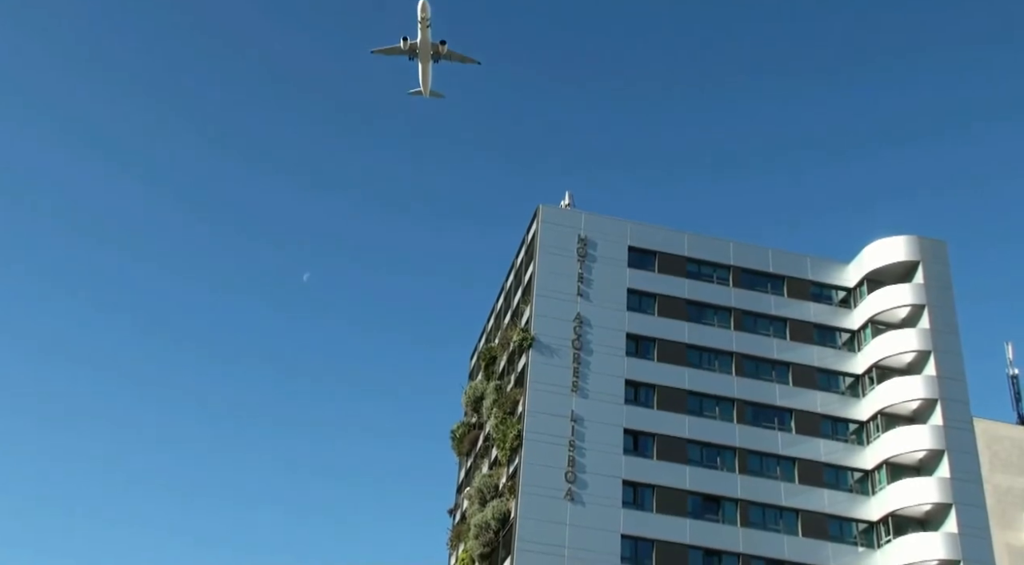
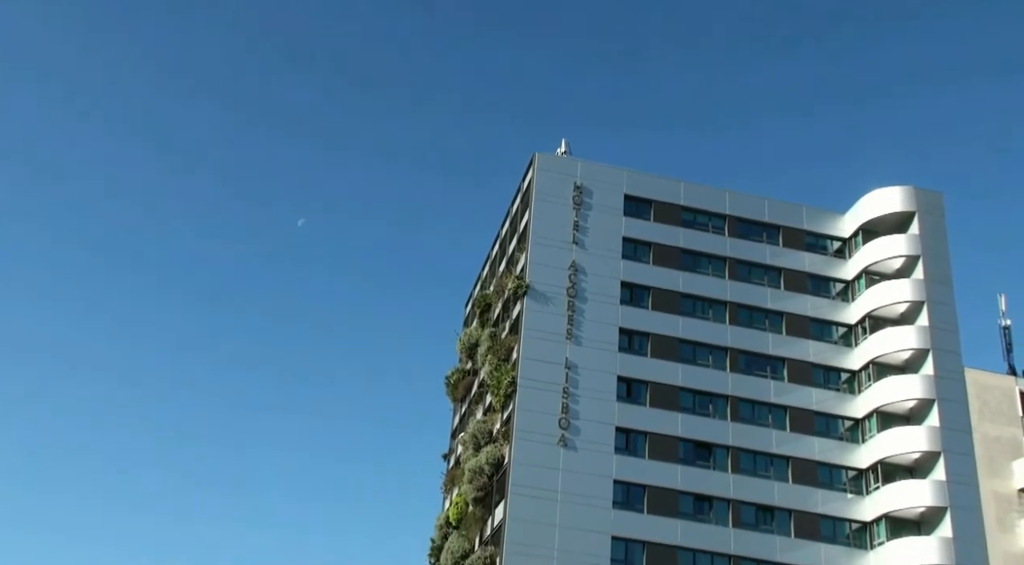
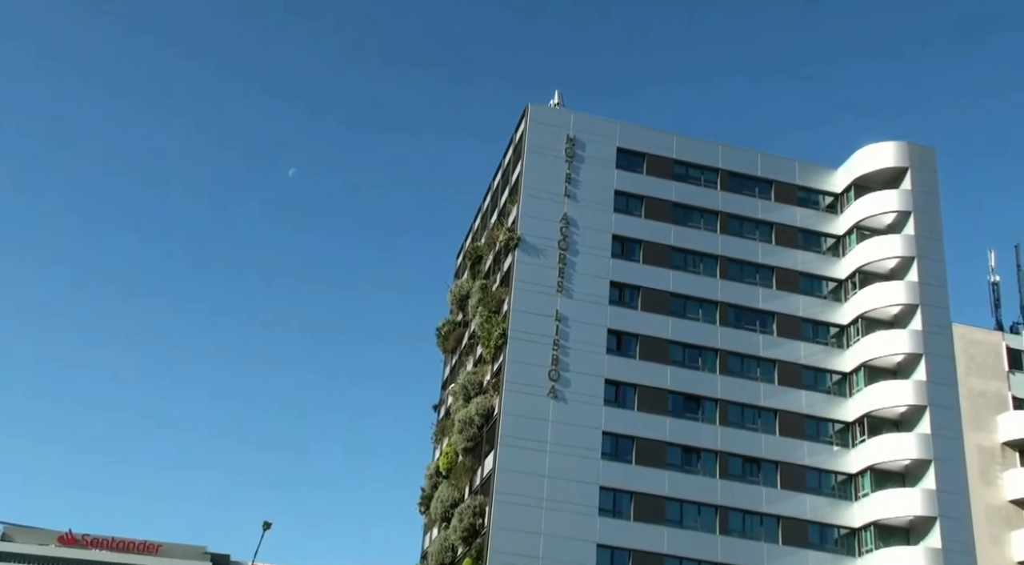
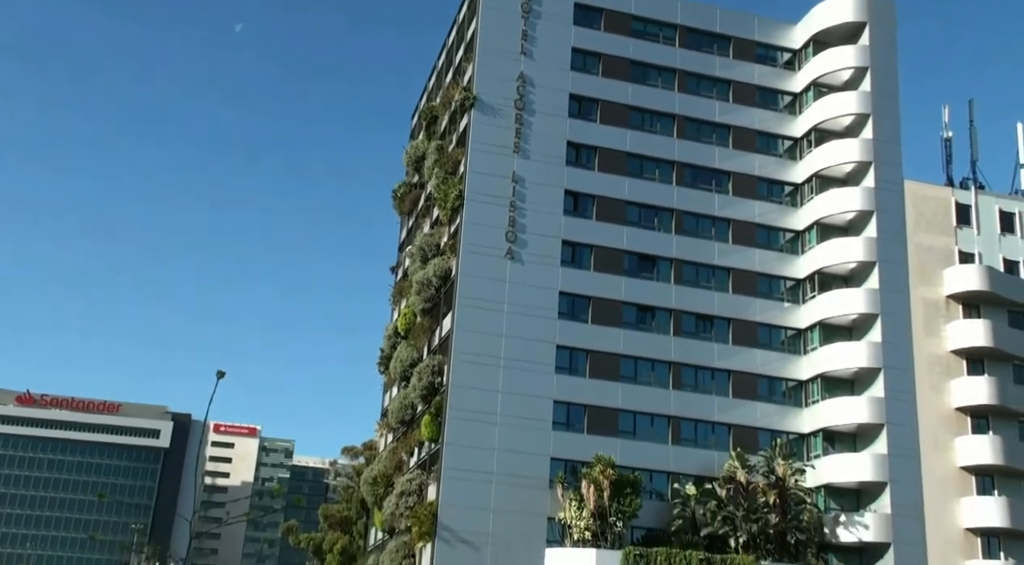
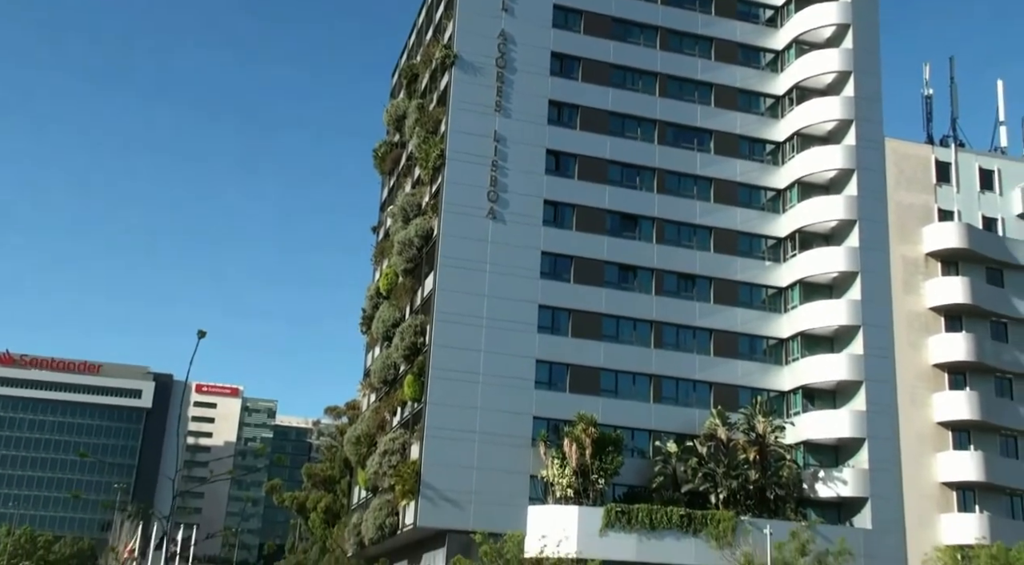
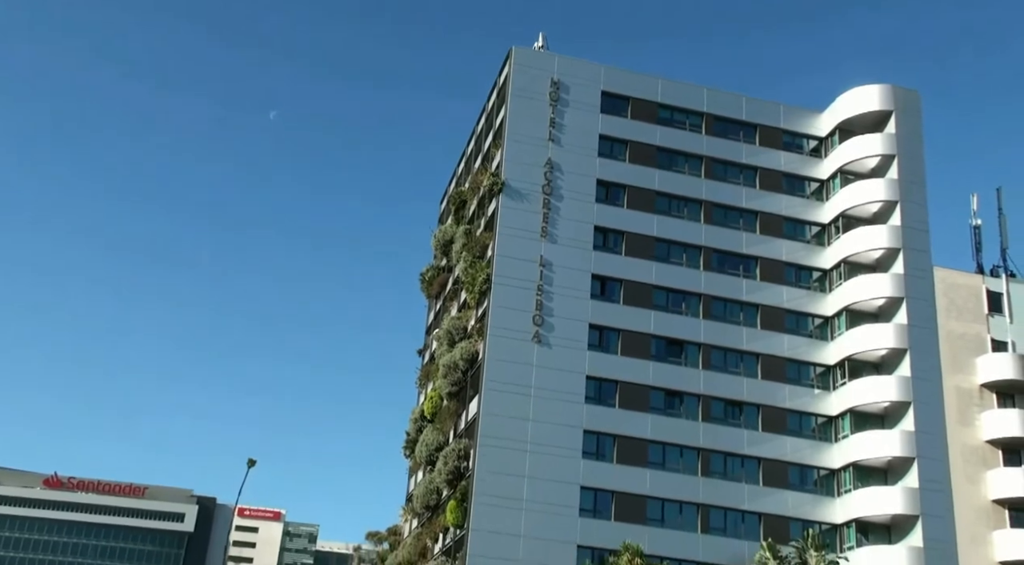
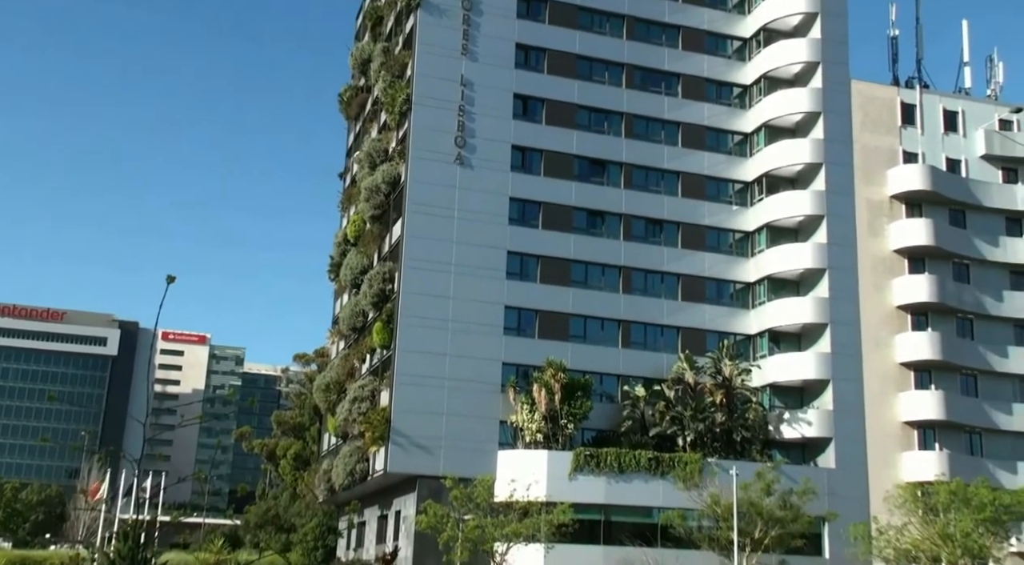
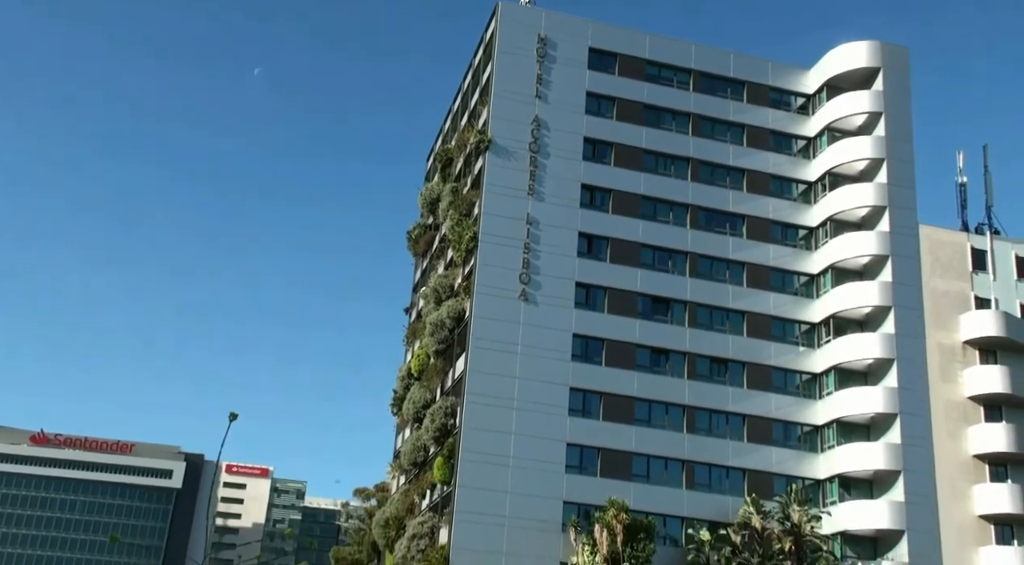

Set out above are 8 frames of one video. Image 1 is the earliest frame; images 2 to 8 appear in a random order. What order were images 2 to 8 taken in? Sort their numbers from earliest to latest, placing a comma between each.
2, 3, 6, 8, 4, 5, 7
